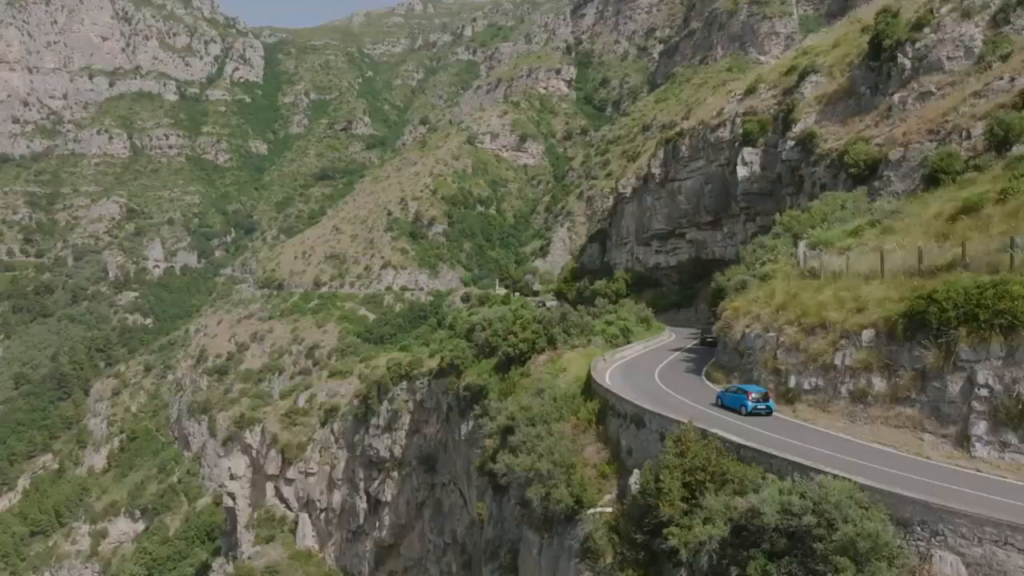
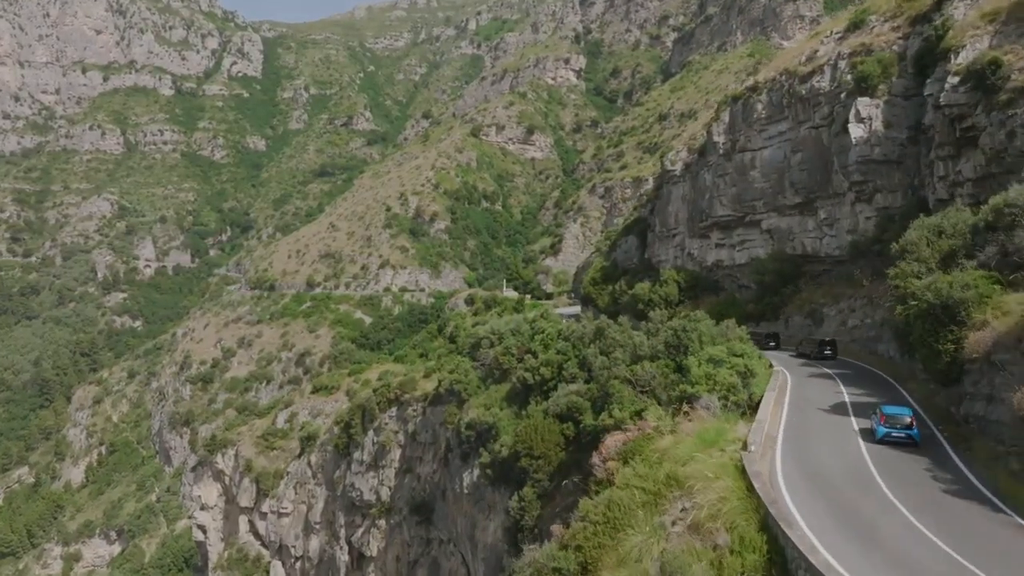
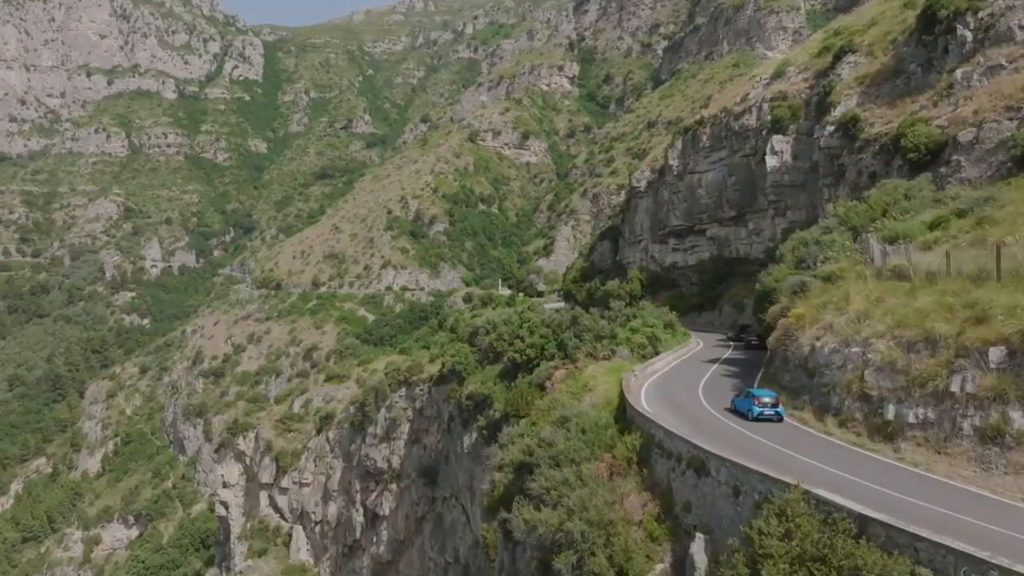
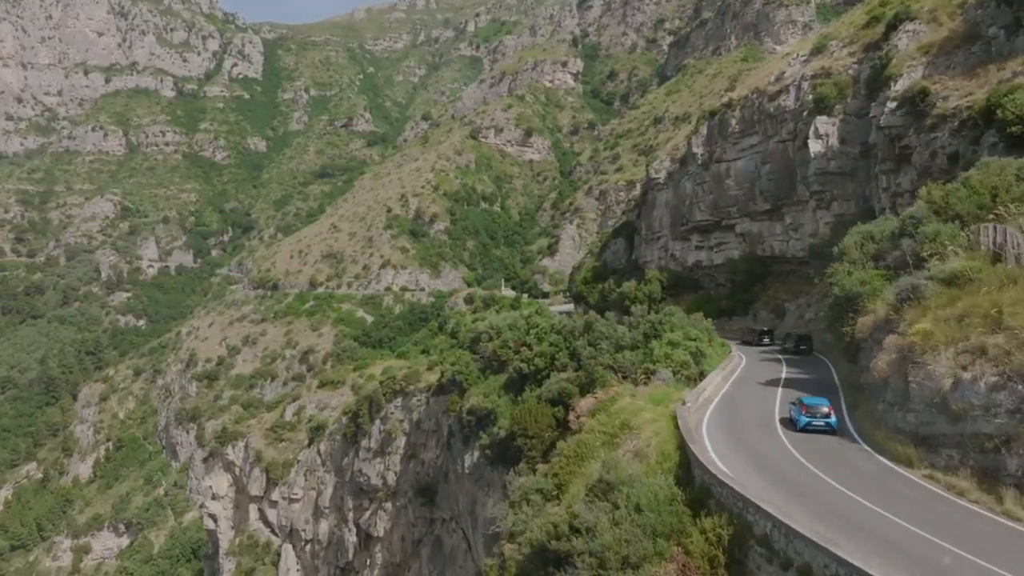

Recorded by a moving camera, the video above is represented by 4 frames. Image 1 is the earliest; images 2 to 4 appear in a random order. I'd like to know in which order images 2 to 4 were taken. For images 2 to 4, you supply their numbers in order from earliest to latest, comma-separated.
3, 4, 2
